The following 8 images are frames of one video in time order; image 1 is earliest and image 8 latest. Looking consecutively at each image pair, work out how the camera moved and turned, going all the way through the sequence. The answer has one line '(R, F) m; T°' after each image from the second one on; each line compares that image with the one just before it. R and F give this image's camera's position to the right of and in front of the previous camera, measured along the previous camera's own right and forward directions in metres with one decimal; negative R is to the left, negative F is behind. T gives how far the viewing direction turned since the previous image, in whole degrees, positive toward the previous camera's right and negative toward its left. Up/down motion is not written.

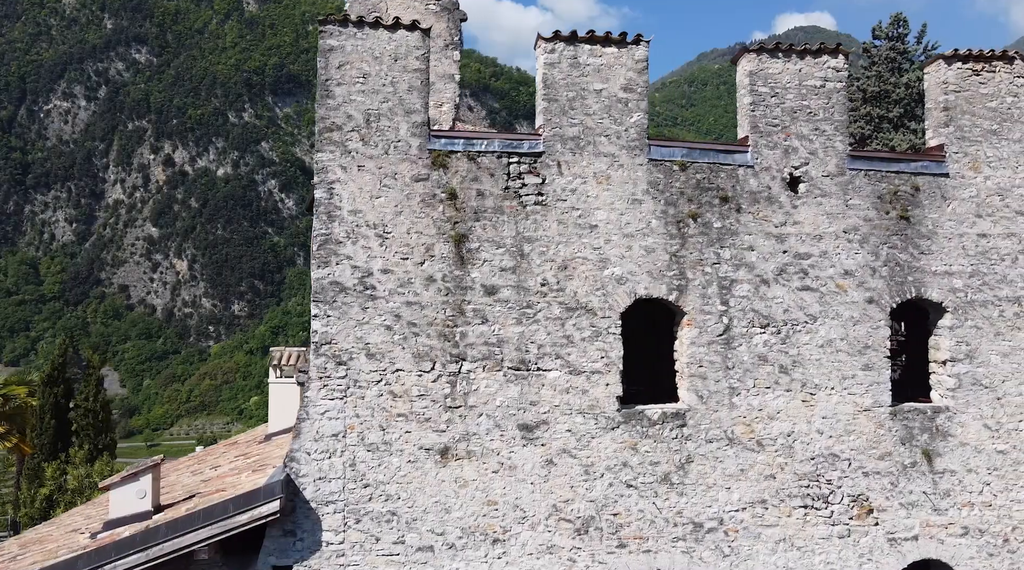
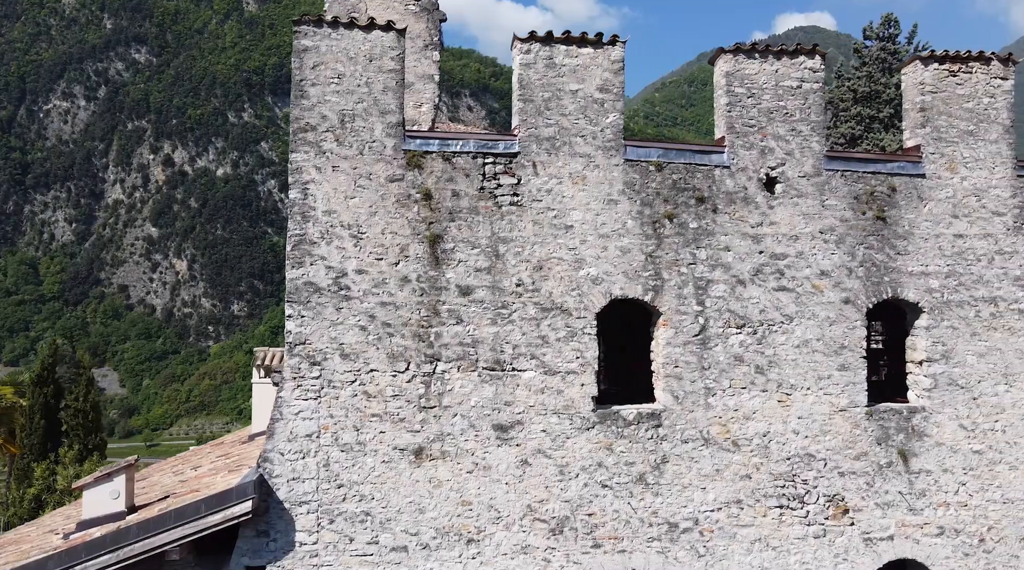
(+0.2, 0.0) m; 0°
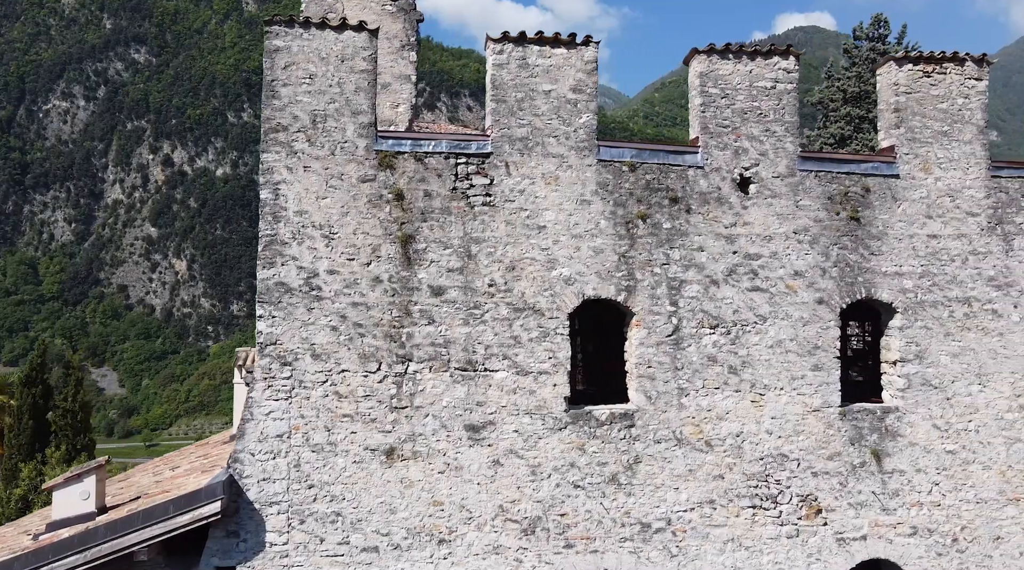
(+0.2, 0.0) m; 0°
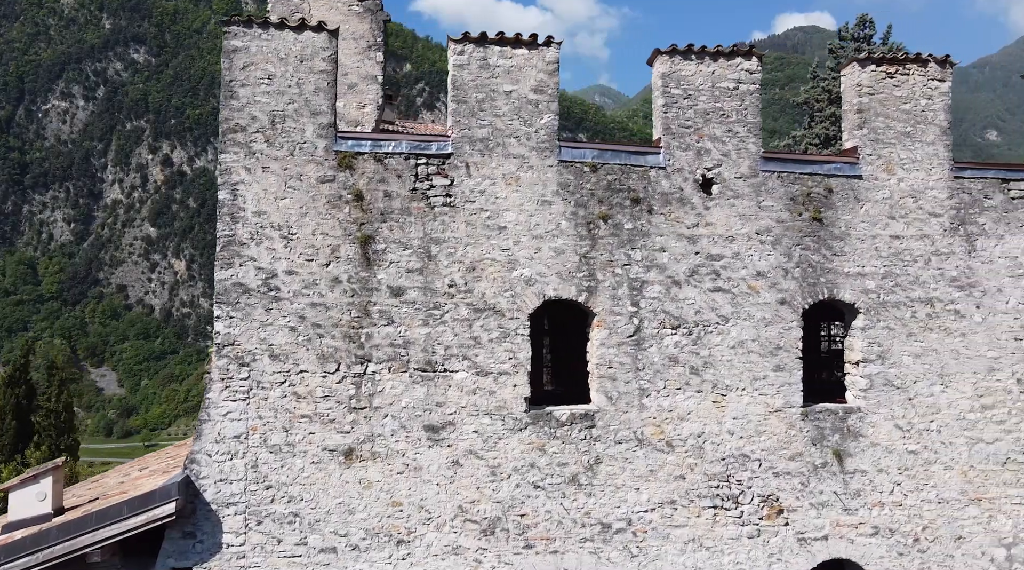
(+0.4, 0.0) m; 0°
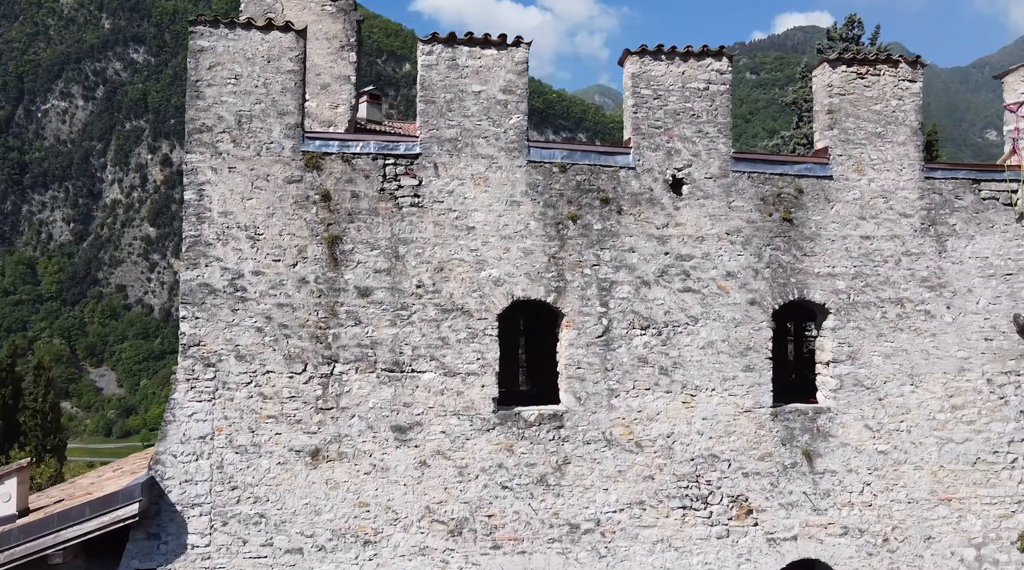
(+0.3, 0.0) m; 0°
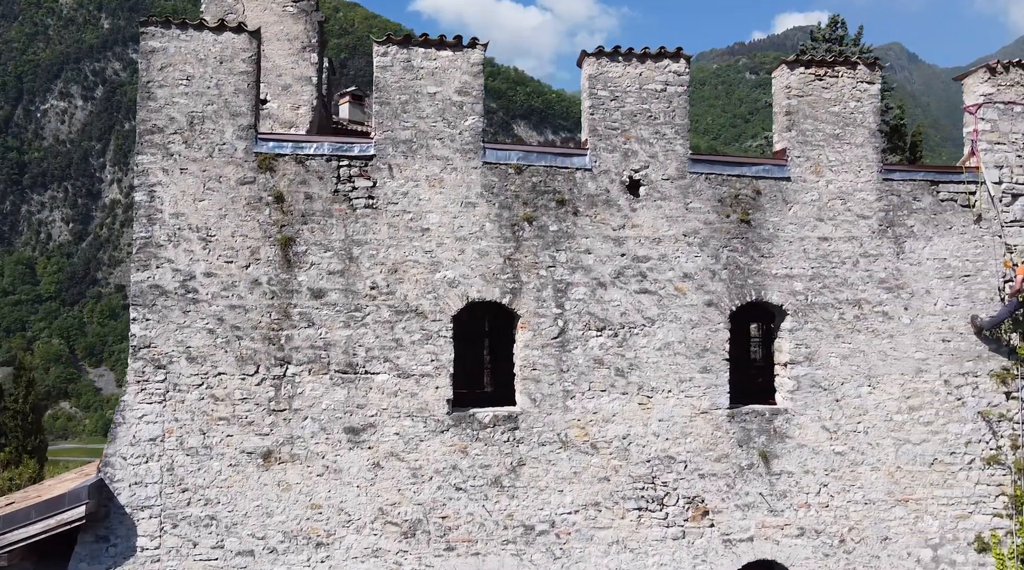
(+0.4, 0.0) m; 0°
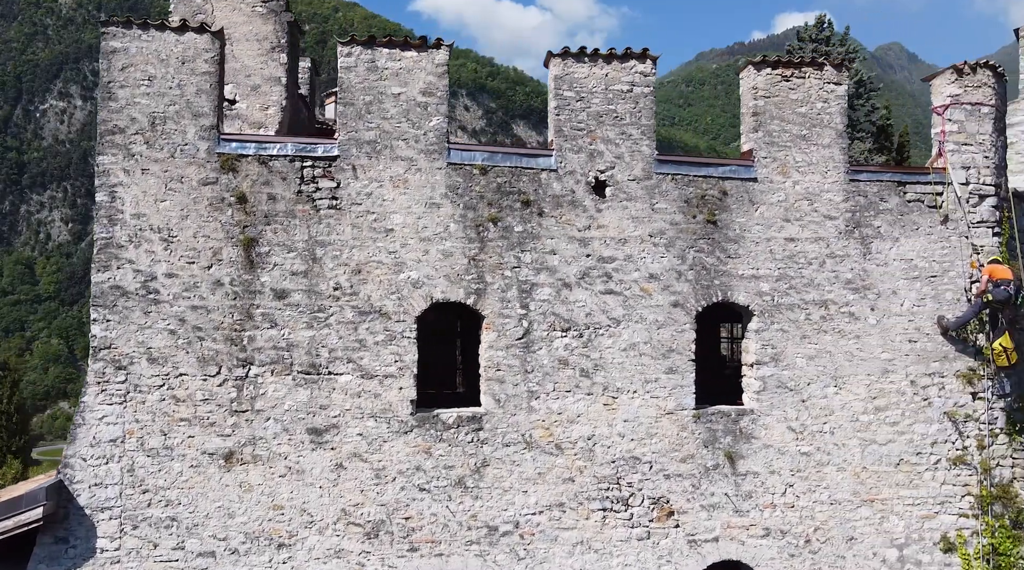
(+0.3, 0.0) m; 0°
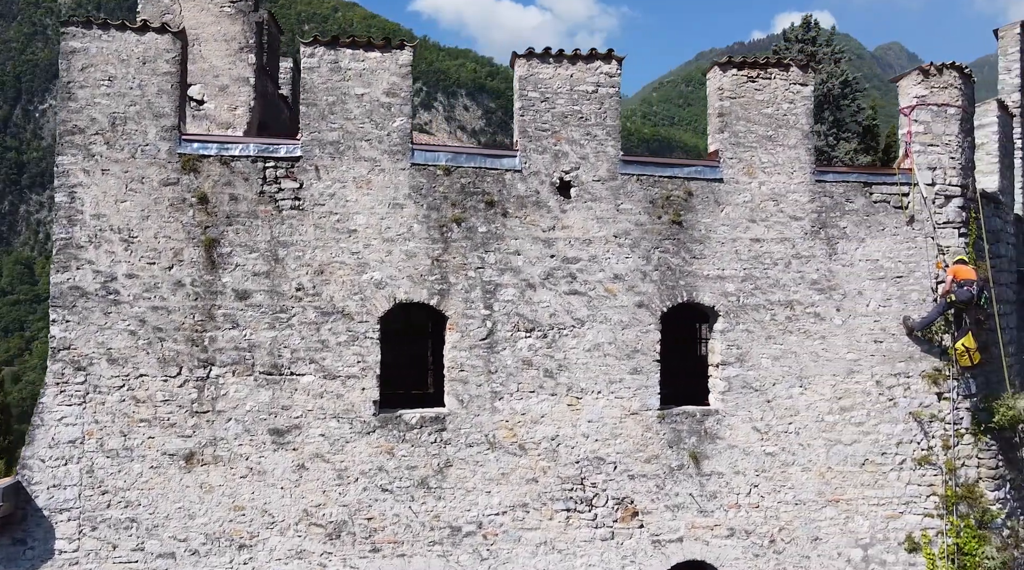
(+0.3, 0.0) m; 0°
